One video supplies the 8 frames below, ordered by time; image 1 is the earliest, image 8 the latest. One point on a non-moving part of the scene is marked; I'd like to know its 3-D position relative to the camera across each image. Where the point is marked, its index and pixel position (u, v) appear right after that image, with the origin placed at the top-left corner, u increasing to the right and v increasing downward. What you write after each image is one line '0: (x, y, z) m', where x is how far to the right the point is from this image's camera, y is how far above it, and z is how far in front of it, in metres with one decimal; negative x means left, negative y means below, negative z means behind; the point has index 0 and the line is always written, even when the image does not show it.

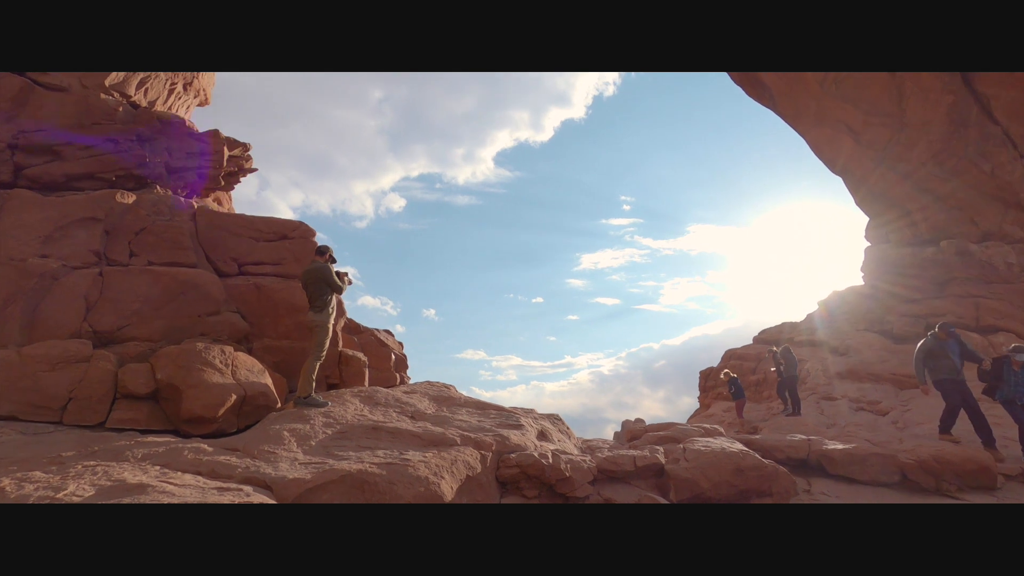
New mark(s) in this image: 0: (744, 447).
0: (+3.3, -2.3, +8.2) m
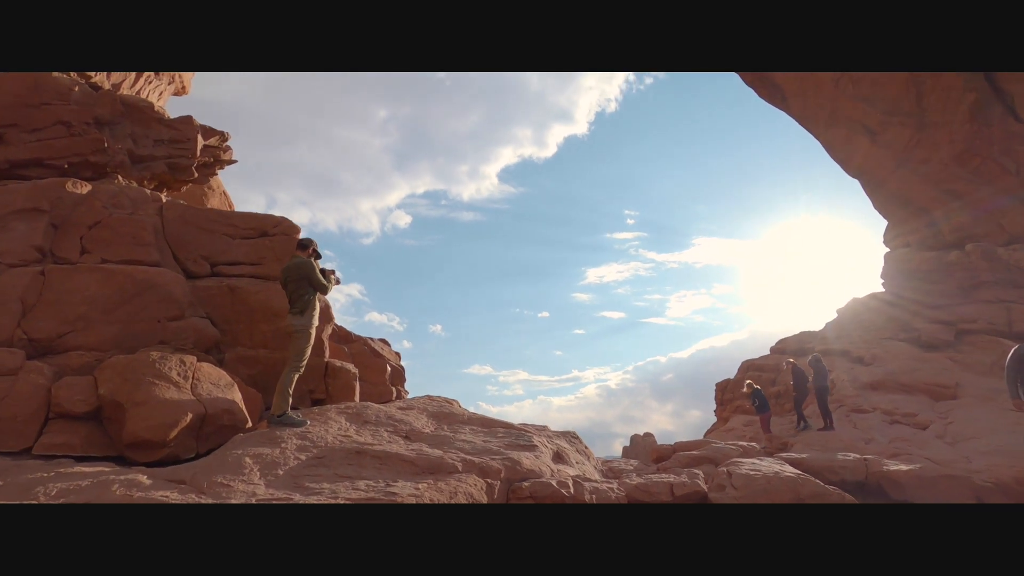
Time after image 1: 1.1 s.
0: (+3.4, -2.2, +7.0) m
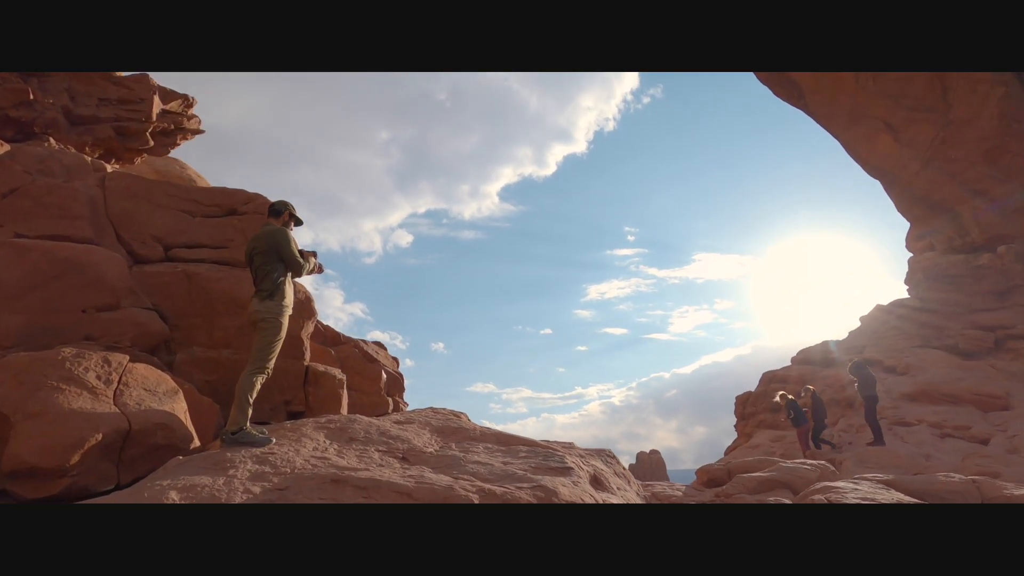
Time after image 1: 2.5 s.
0: (+3.7, -2.0, +5.4) m
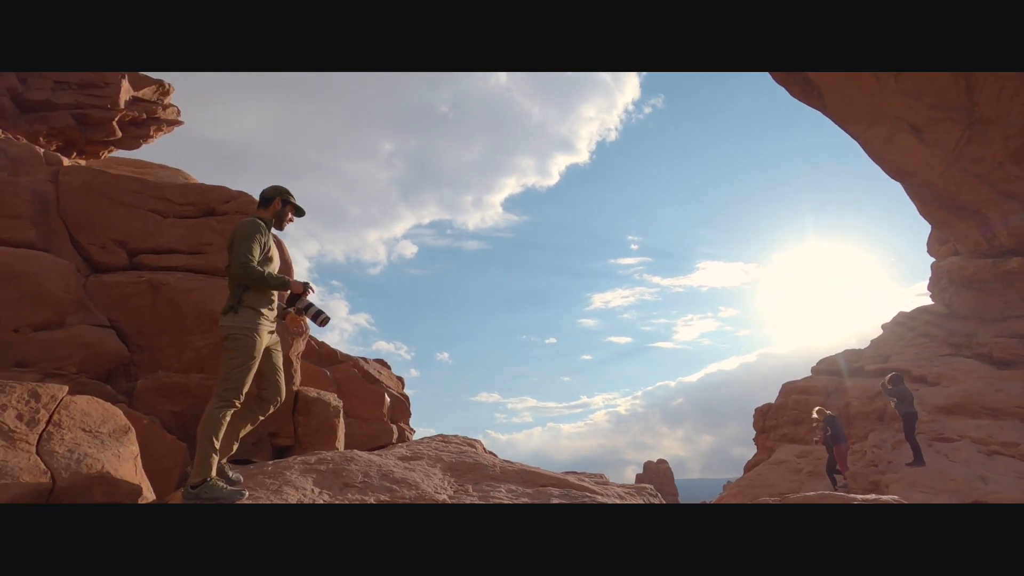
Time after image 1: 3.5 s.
0: (+4.0, -2.0, +4.4) m
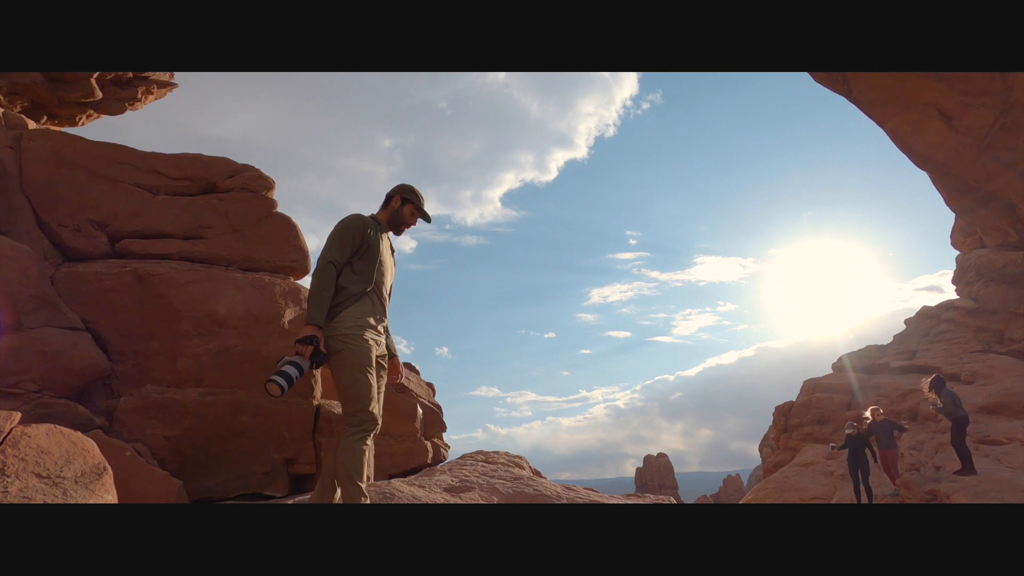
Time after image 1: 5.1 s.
0: (+4.5, -2.0, +3.4) m
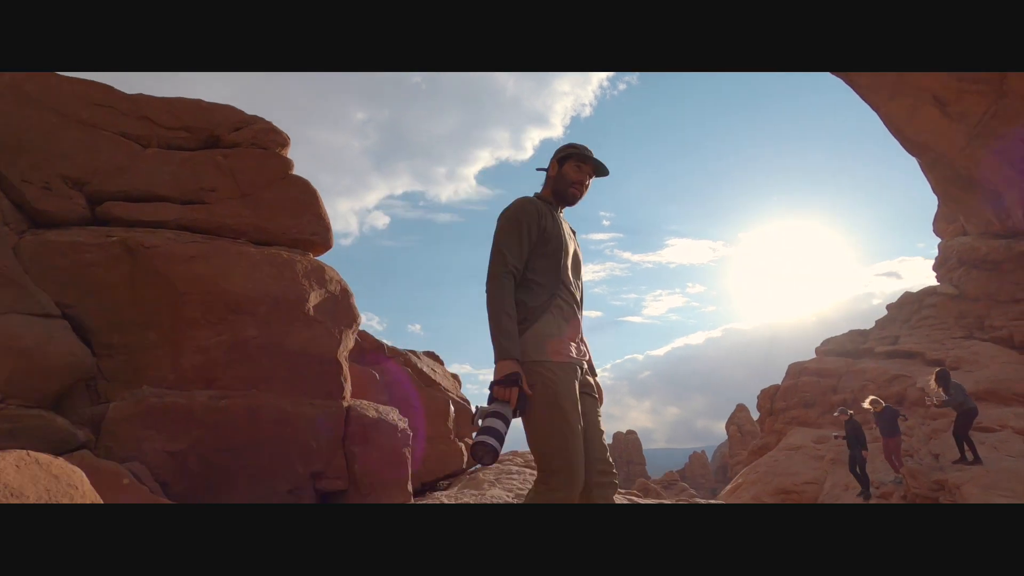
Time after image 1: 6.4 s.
0: (+5.0, -2.0, +3.0) m
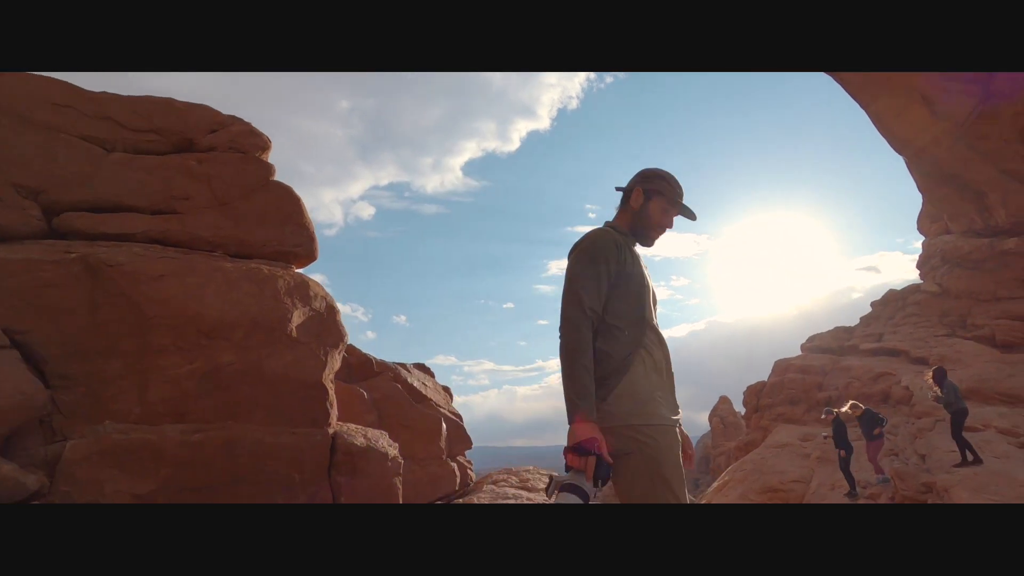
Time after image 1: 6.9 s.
0: (+5.0, -2.1, +2.9) m
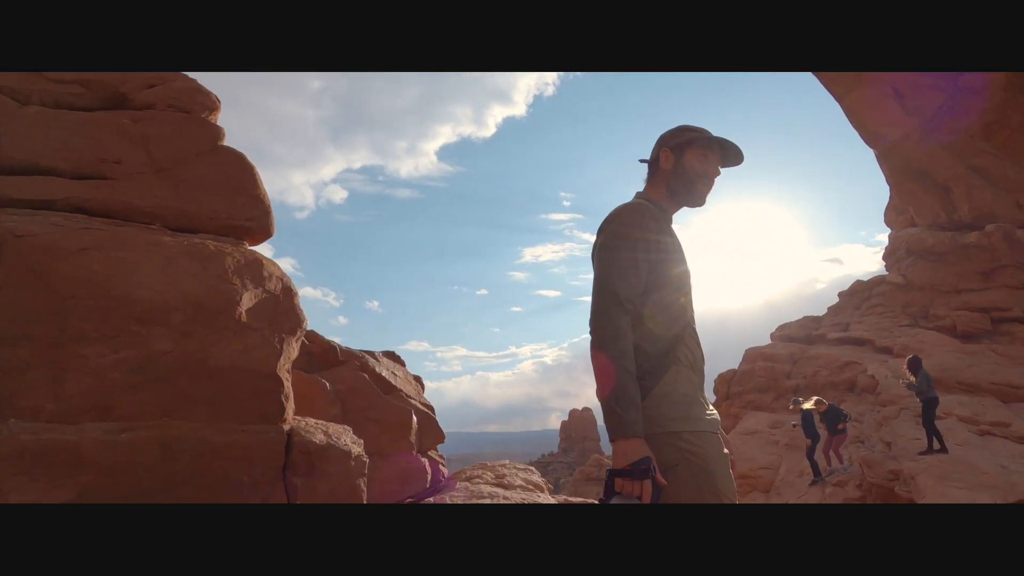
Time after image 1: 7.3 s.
0: (+4.9, -2.1, +2.8) m
